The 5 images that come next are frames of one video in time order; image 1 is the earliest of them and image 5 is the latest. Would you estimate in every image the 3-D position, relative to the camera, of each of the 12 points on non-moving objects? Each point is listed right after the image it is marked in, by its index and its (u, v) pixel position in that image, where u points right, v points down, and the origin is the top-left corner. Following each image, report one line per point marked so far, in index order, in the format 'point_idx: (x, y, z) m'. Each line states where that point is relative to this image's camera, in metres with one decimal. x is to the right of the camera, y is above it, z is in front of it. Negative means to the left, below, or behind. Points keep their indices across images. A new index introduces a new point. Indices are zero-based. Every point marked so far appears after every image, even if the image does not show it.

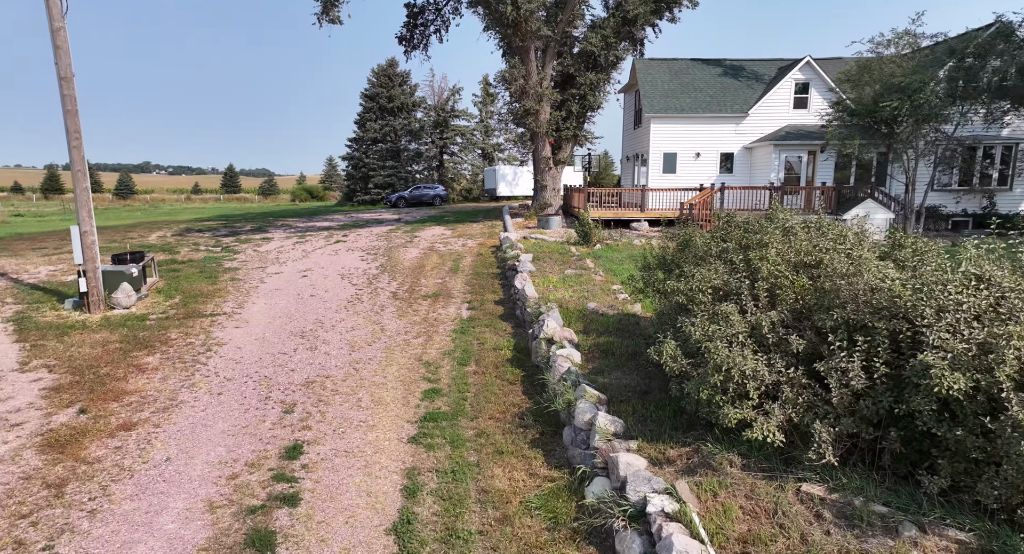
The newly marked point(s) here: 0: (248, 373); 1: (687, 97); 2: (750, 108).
0: (-2.8, -1.0, +6.3) m
1: (+4.9, +5.0, +16.8) m
2: (+6.5, +4.6, +16.4) m
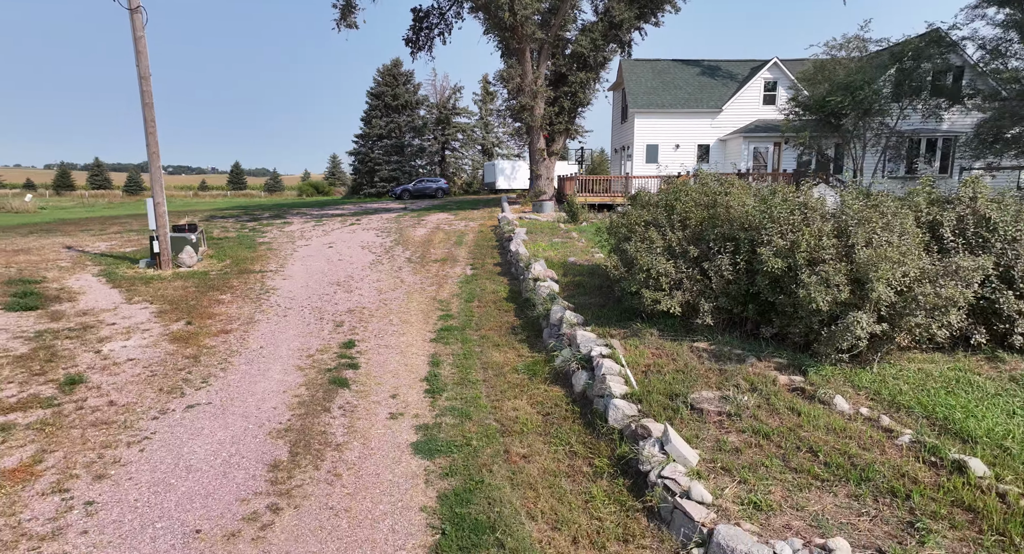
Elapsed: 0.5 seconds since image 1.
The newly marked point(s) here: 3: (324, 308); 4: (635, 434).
0: (-2.9, -0.4, +8.2) m
1: (+4.9, +5.7, +18.7) m
2: (+6.5, +5.3, +18.3) m
3: (-2.5, -0.4, +8.0) m
4: (+0.8, -1.0, +3.5) m
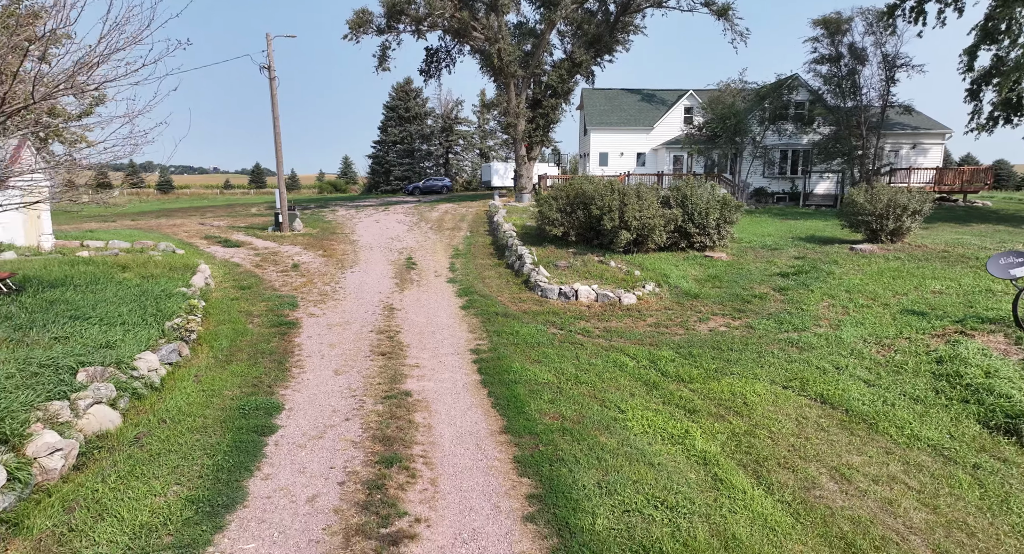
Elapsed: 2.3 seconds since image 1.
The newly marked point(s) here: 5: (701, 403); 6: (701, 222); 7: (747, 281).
0: (-3.4, +0.8, +15.0) m
1: (+4.4, +6.8, +25.5) m
2: (+6.0, +6.4, +25.1) m
3: (-3.0, +0.7, +14.8) m
4: (+0.3, +0.1, +10.3) m
5: (+1.8, -1.1, +5.5) m
6: (+3.5, +1.0, +11.1) m
7: (+3.7, 0.0, +9.5) m
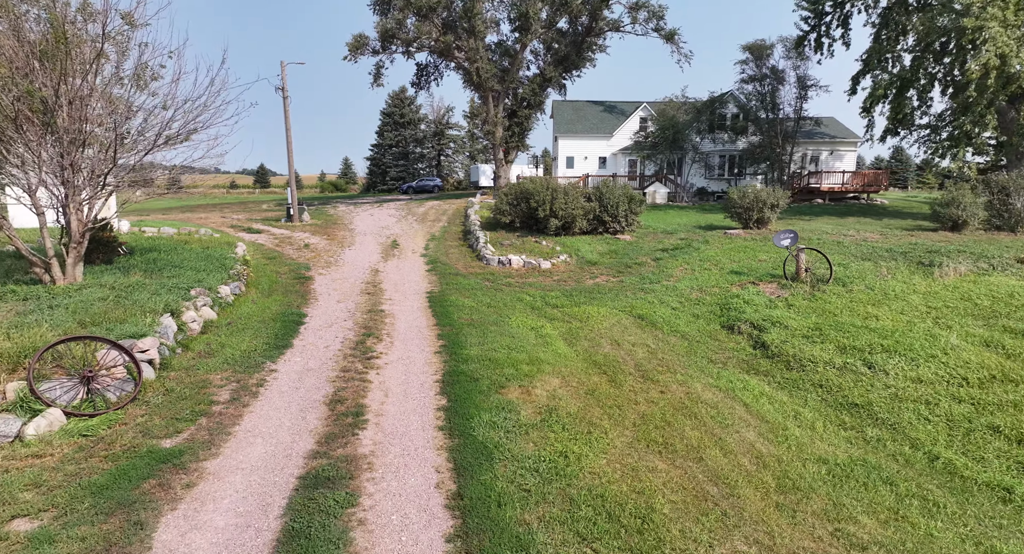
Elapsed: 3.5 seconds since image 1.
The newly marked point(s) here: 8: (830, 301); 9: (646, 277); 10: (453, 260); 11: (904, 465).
0: (-4.4, +1.3, +18.6) m
1: (+3.4, +7.4, +29.1) m
2: (+5.0, +7.0, +28.7) m
3: (-4.0, +1.3, +18.4) m
4: (-0.7, +0.7, +13.9) m
5: (+0.7, -0.5, +9.1) m
6: (+2.5, +1.6, +14.7) m
7: (+2.7, +0.5, +13.1) m
8: (+4.9, -0.3, +9.2) m
9: (+2.6, 0.0, +11.4) m
10: (-1.3, +0.4, +13.4) m
11: (+3.3, -1.5, +5.0) m
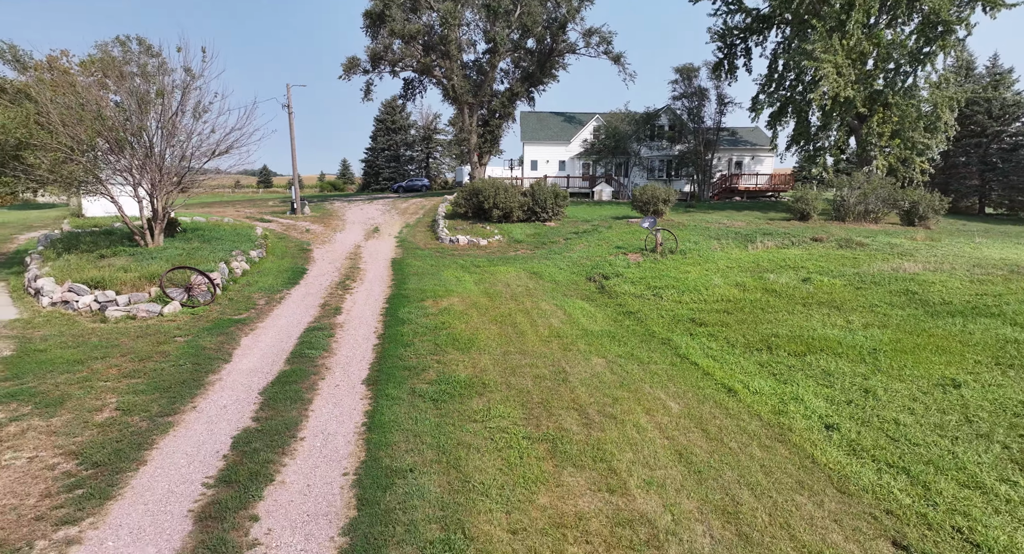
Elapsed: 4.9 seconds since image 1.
0: (-5.9, +2.0, +23.0) m
1: (+1.9, +8.1, +33.5) m
2: (+3.5, +7.6, +33.1) m
3: (-5.5, +2.0, +22.7) m
4: (-2.1, +1.4, +18.3) m
5: (-0.7, +0.1, +13.4) m
6: (+1.0, +2.3, +19.0) m
7: (+1.3, +1.2, +17.5) m
8: (+3.5, +0.3, +13.6) m
9: (+1.1, +0.7, +15.8) m
10: (-2.7, +1.1, +17.7) m
11: (+1.8, -0.8, +9.4) m
